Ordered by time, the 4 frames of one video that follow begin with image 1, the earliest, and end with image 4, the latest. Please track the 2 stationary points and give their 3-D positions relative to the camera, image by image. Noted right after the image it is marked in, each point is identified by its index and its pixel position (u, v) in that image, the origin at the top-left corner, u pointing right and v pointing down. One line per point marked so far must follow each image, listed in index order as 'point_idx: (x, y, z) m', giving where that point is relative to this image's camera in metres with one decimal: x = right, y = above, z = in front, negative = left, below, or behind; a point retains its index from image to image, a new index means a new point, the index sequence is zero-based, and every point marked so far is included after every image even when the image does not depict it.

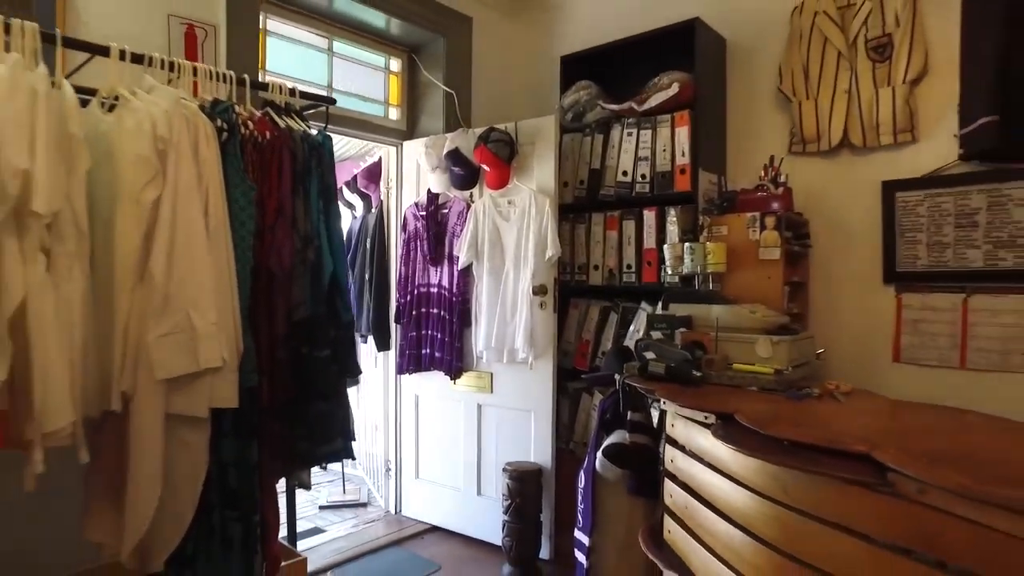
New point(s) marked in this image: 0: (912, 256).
0: (+1.3, +0.1, +2.2) m
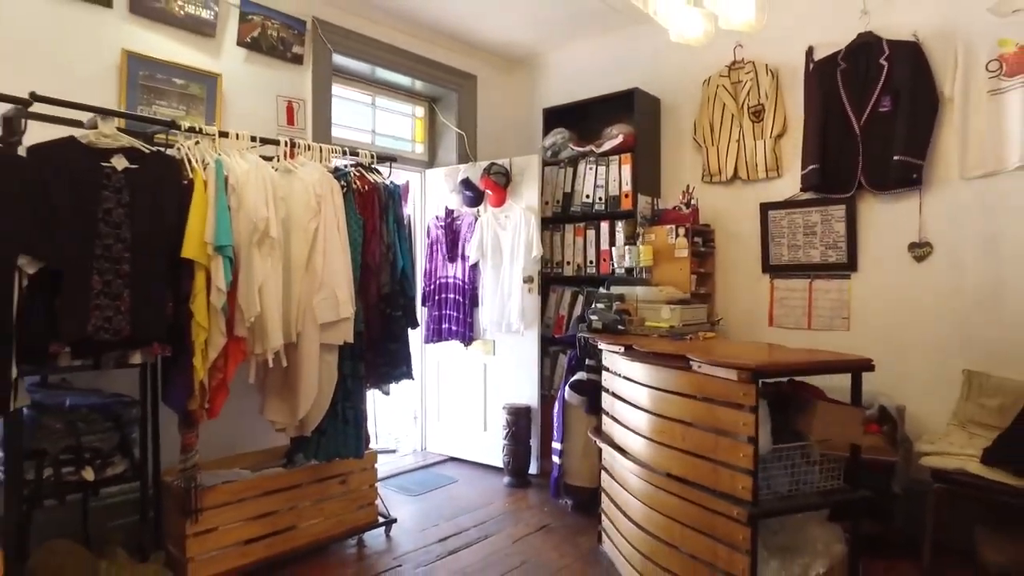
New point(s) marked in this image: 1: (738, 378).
0: (+1.3, +0.2, +3.3) m
1: (+0.6, -0.3, +1.9) m
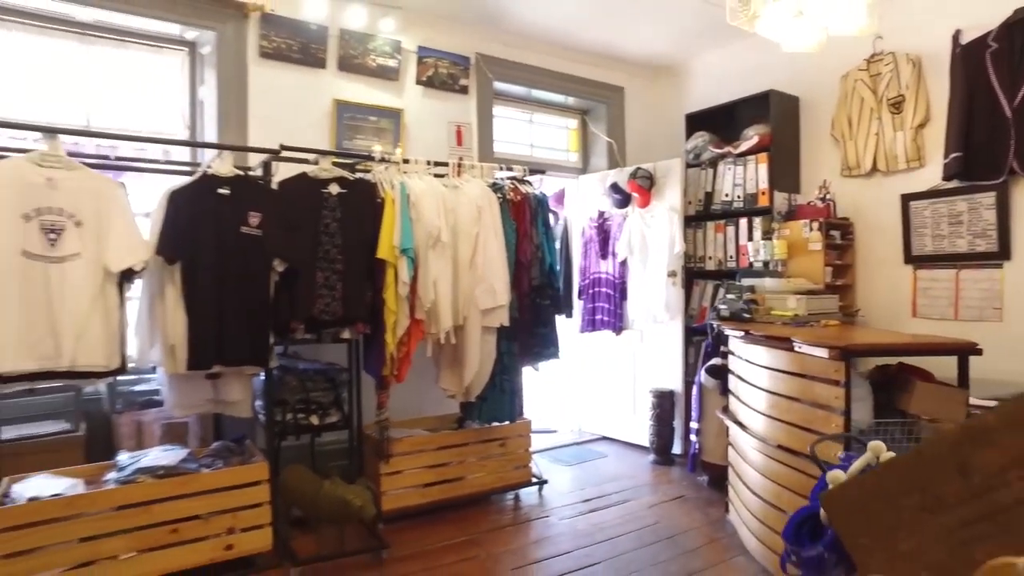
0: (+2.0, +0.2, +3.3) m
1: (+1.0, -0.2, +2.1) m
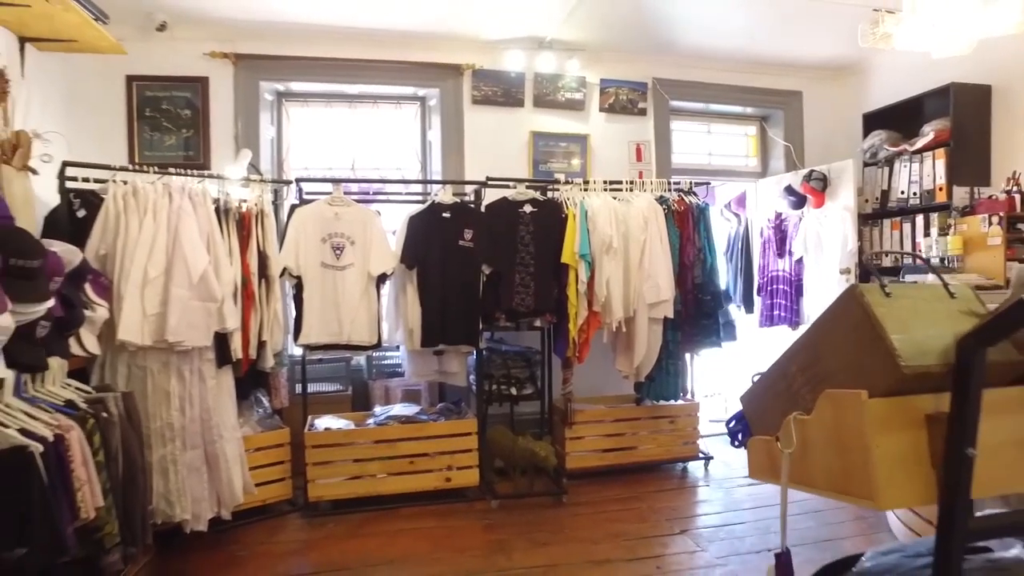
0: (+2.8, +0.2, +3.2) m
1: (+1.5, -0.2, +2.3) m
